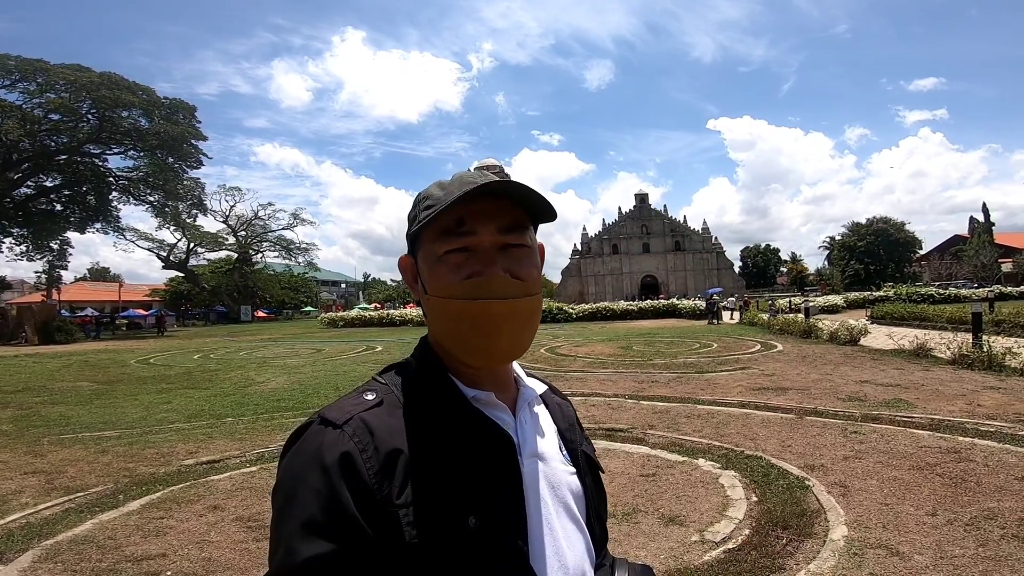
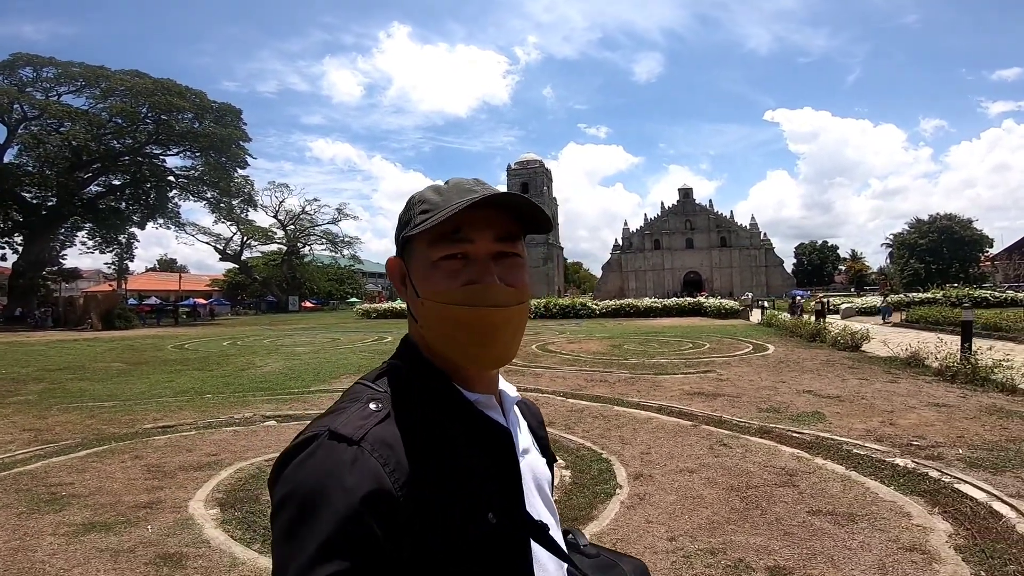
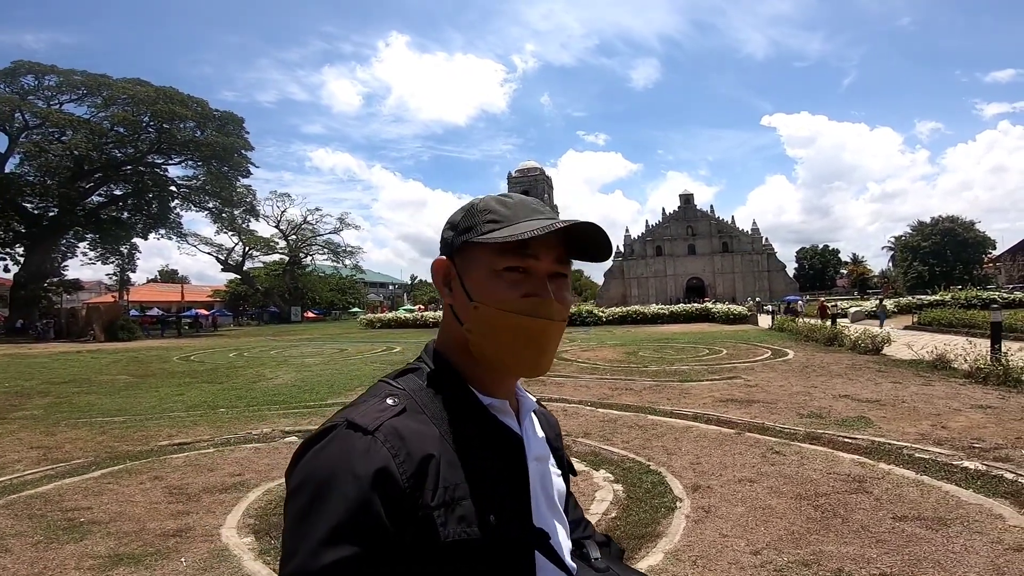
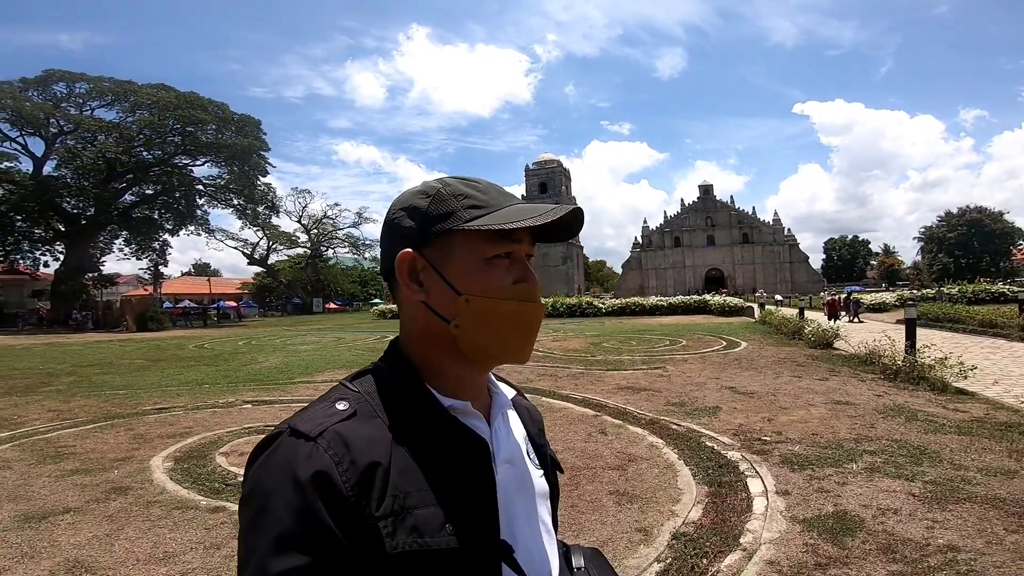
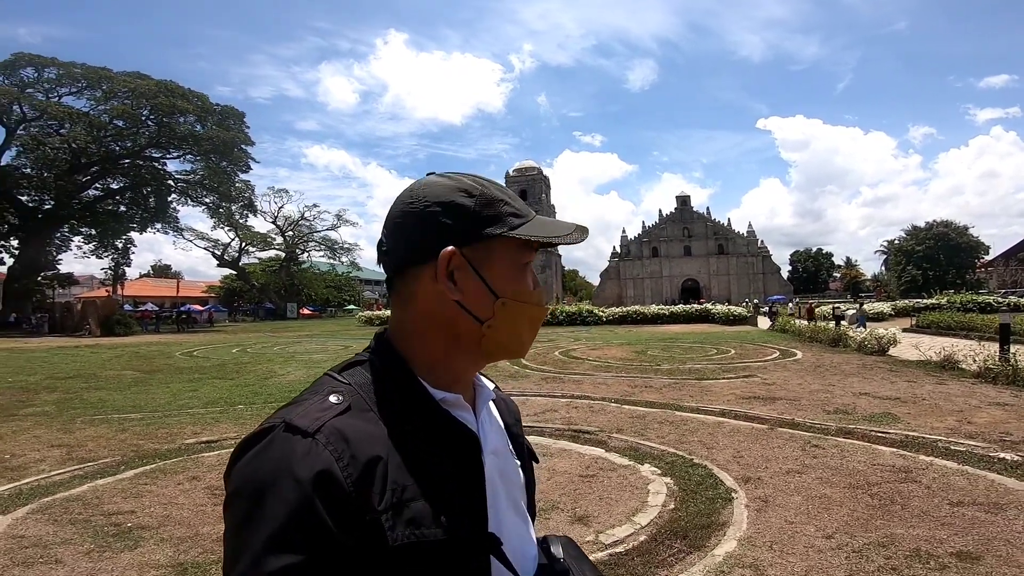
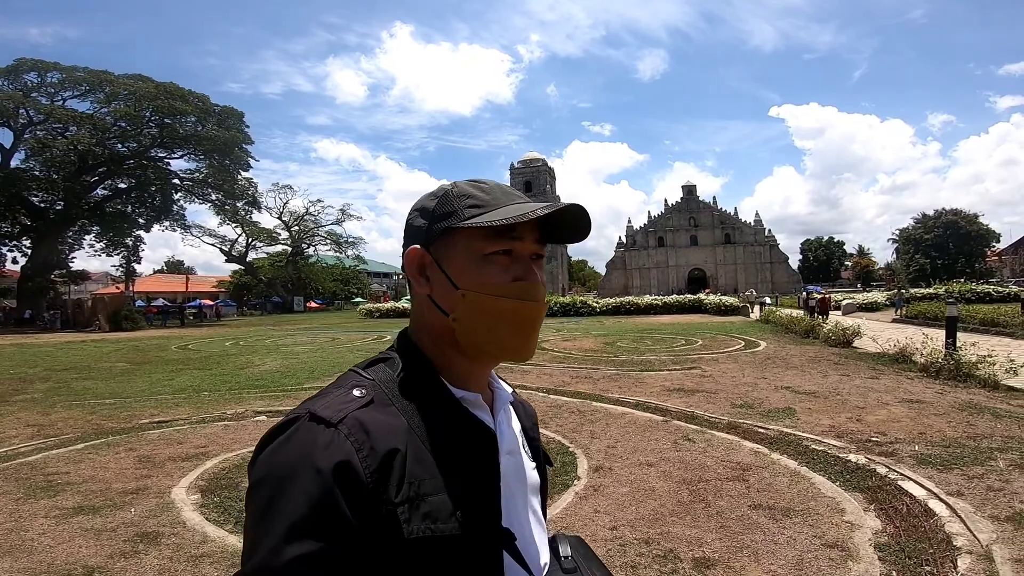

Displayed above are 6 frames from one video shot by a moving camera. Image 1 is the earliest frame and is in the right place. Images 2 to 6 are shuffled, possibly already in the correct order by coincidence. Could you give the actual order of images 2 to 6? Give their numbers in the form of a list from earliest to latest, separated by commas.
5, 3, 2, 6, 4
